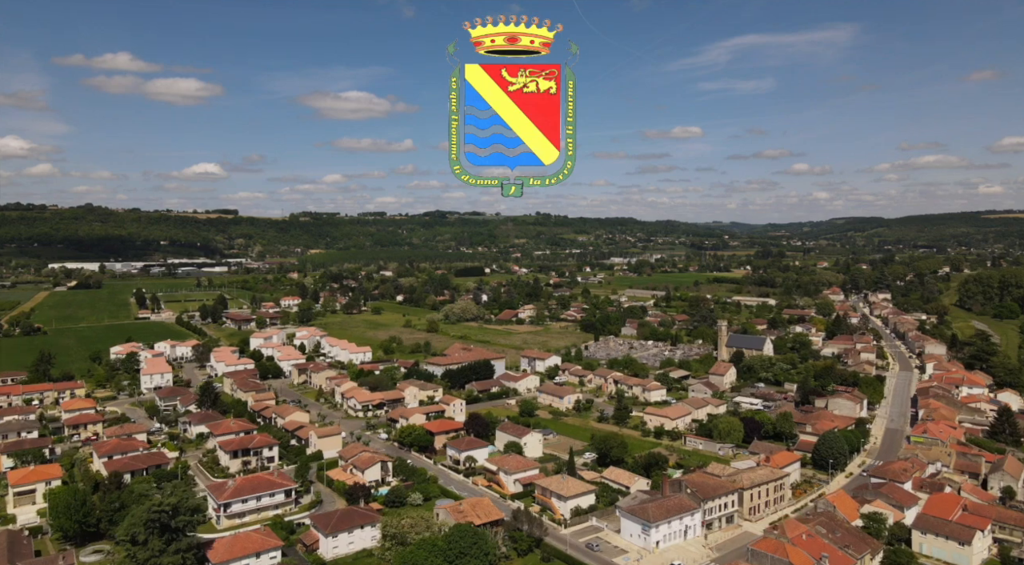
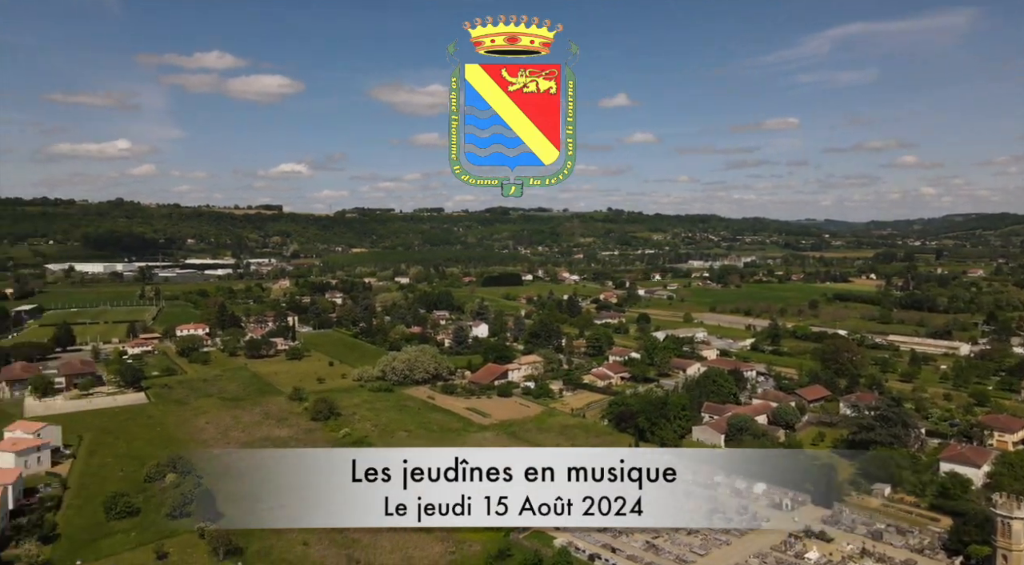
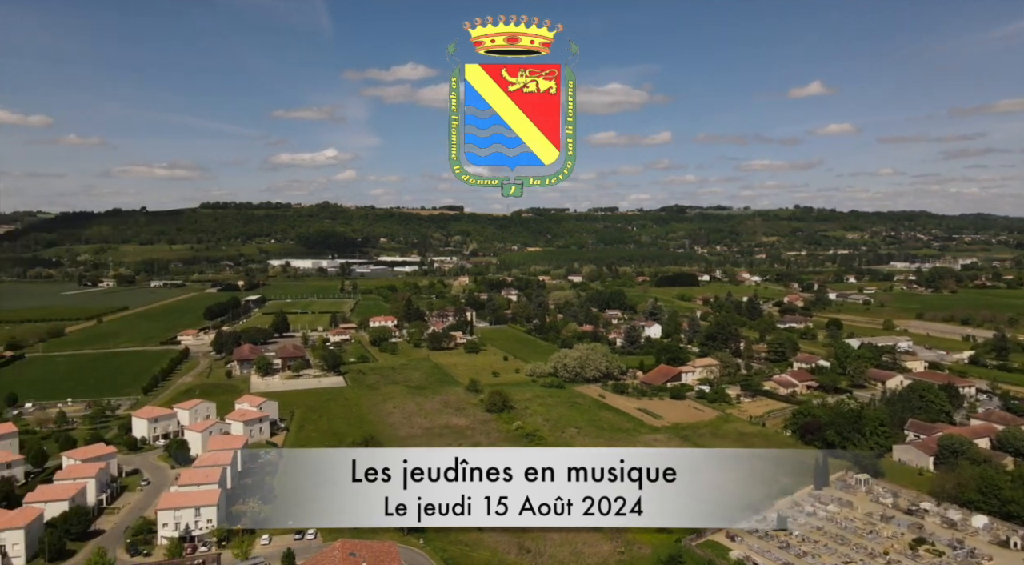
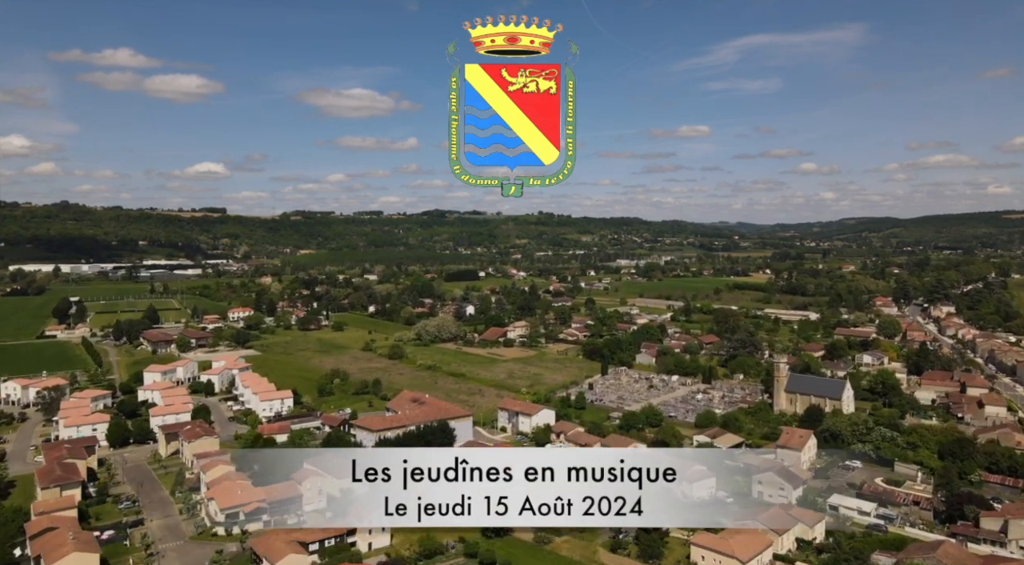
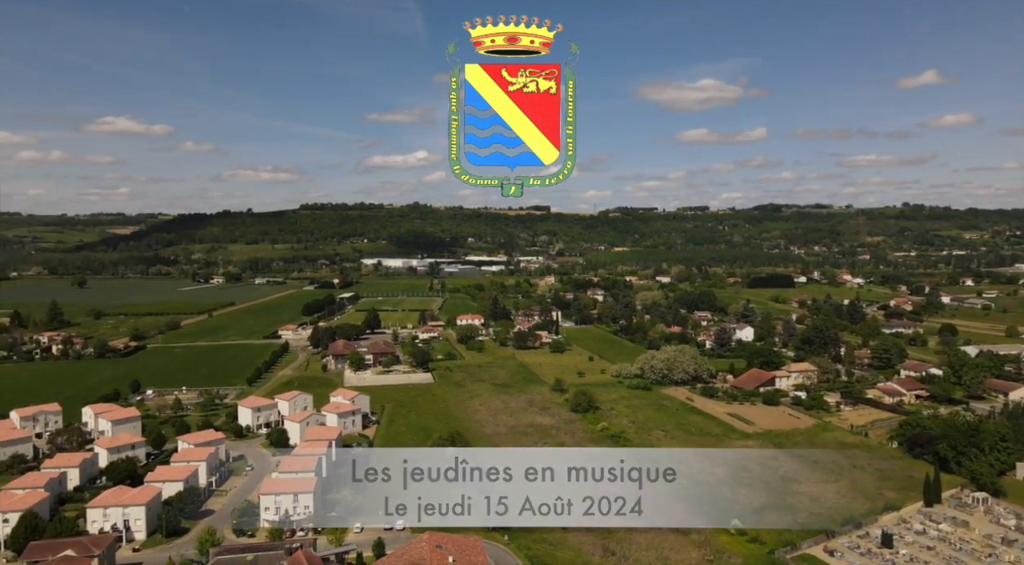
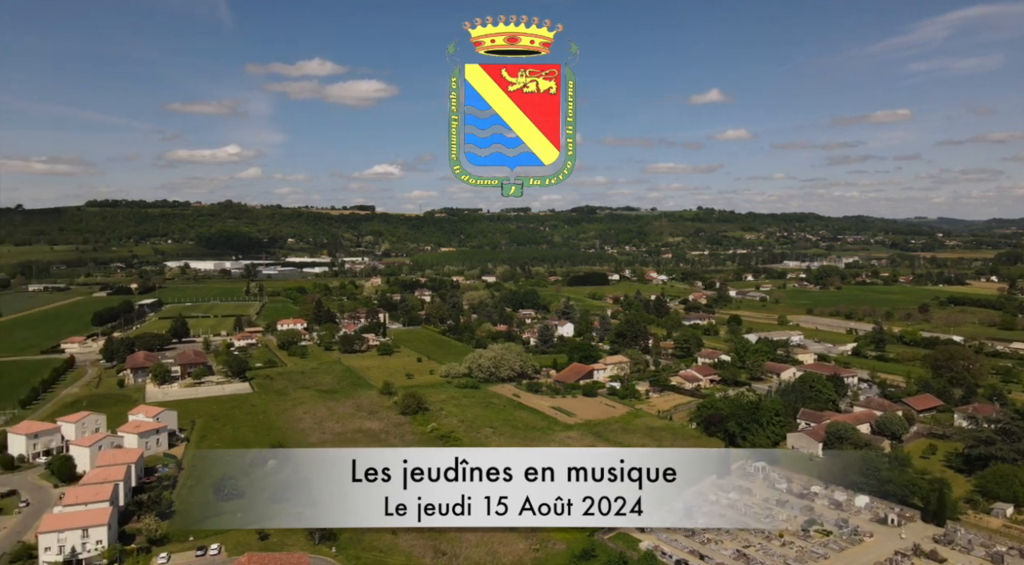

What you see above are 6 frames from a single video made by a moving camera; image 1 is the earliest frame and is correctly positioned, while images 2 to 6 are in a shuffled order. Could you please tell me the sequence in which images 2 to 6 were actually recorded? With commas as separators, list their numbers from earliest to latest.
4, 2, 6, 3, 5
